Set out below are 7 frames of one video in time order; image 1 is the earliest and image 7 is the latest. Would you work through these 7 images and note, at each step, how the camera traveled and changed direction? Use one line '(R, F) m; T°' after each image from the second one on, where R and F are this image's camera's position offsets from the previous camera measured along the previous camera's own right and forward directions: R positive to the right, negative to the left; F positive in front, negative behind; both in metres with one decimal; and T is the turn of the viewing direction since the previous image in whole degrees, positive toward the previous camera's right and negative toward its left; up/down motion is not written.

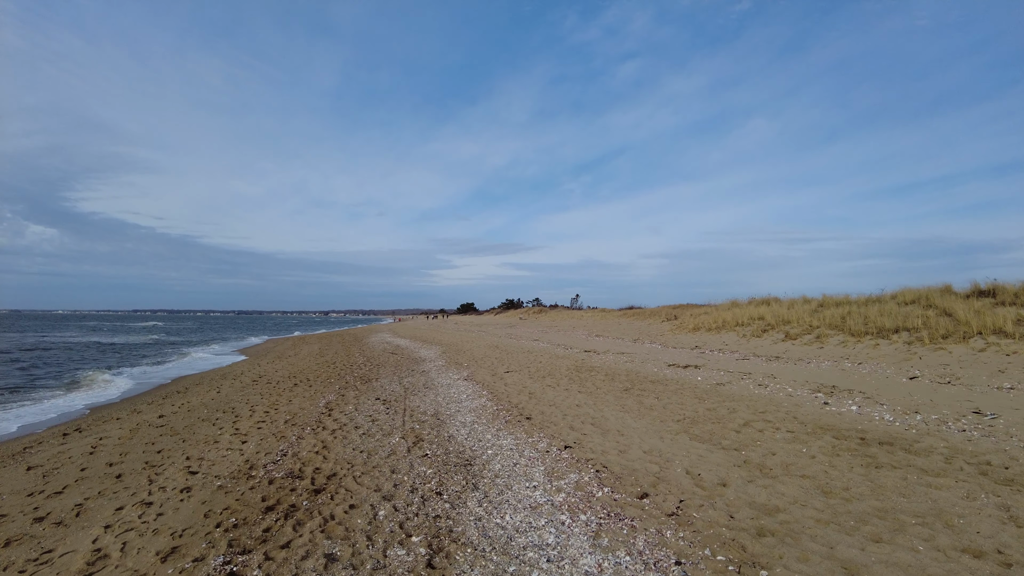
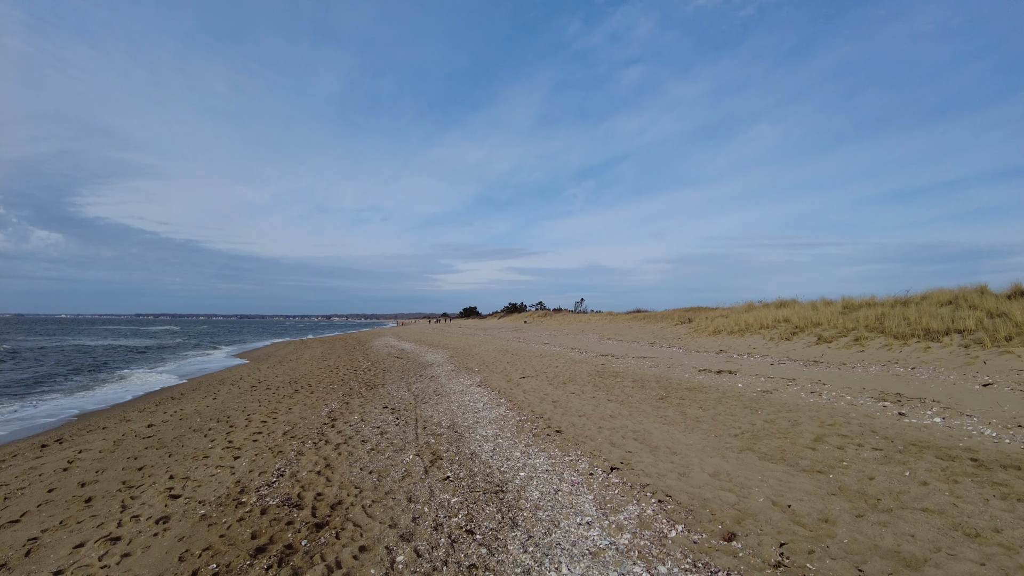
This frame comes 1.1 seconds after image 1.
(-0.3, +1.0) m; 0°
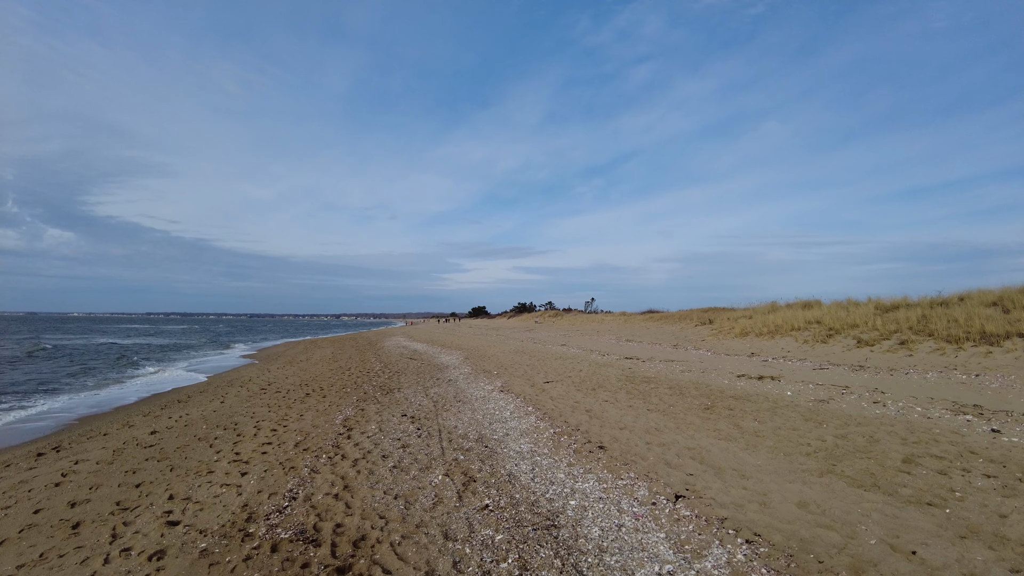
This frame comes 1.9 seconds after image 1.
(-0.3, +0.8) m; -1°
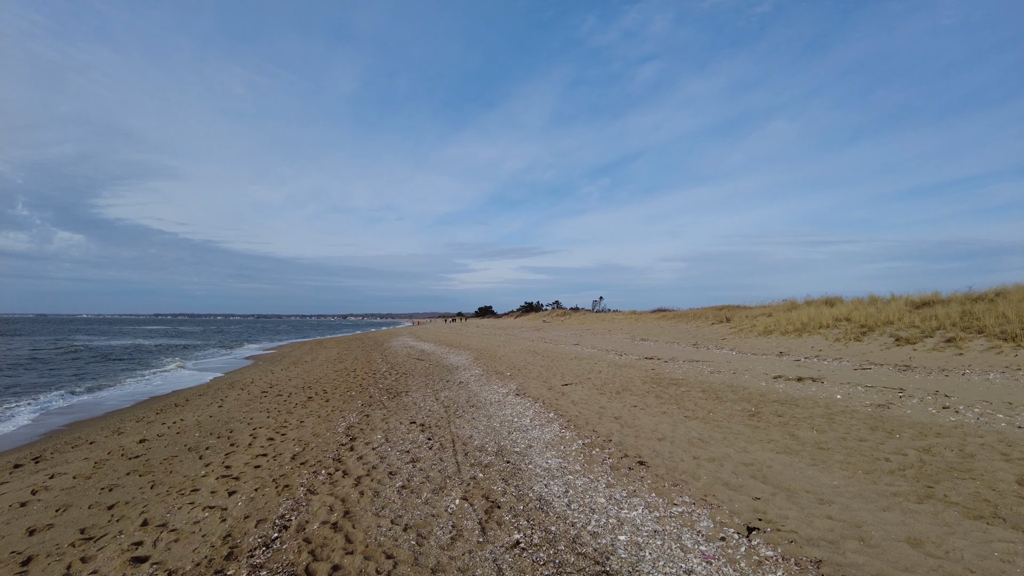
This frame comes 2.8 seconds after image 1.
(-0.2, +0.9) m; -1°
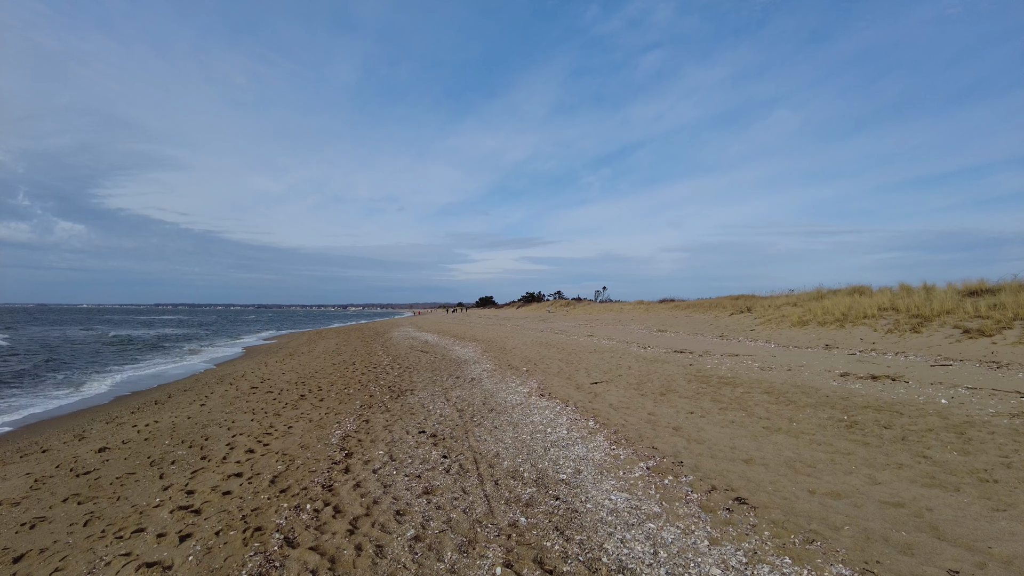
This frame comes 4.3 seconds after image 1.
(-0.3, +1.6) m; 0°
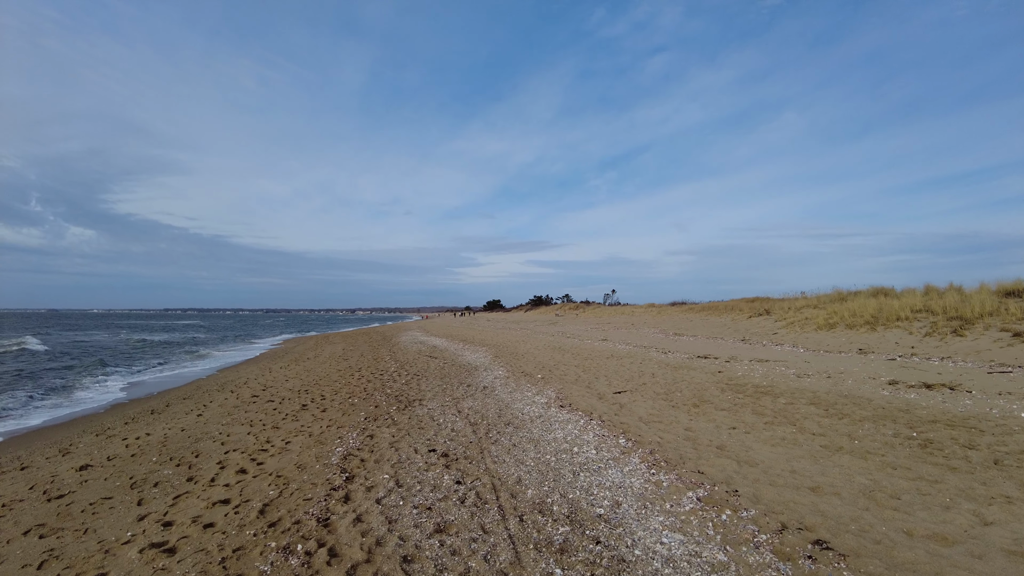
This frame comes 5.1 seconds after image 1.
(-0.1, +0.8) m; -1°
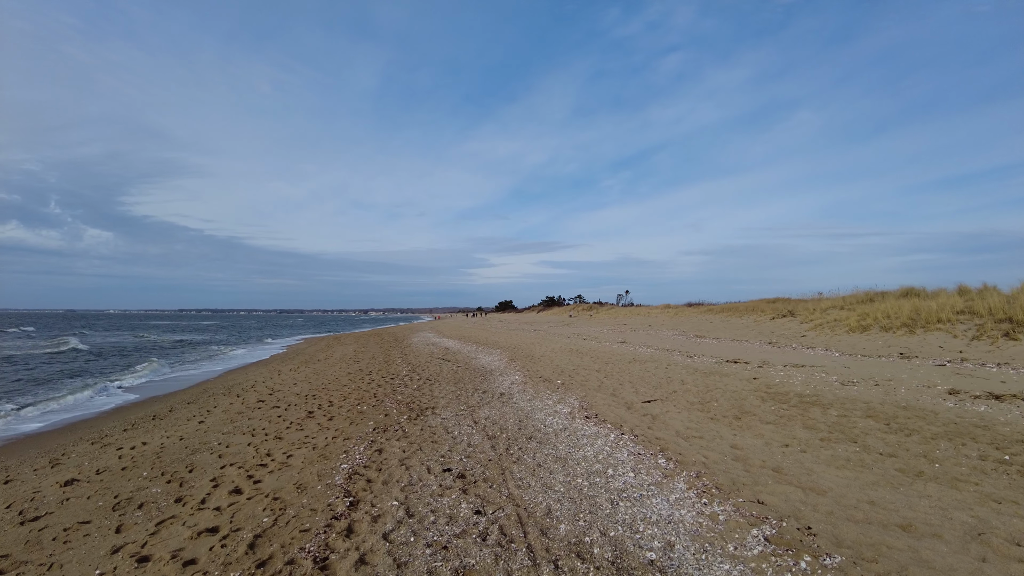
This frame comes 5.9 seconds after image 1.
(-0.1, +0.7) m; -1°
